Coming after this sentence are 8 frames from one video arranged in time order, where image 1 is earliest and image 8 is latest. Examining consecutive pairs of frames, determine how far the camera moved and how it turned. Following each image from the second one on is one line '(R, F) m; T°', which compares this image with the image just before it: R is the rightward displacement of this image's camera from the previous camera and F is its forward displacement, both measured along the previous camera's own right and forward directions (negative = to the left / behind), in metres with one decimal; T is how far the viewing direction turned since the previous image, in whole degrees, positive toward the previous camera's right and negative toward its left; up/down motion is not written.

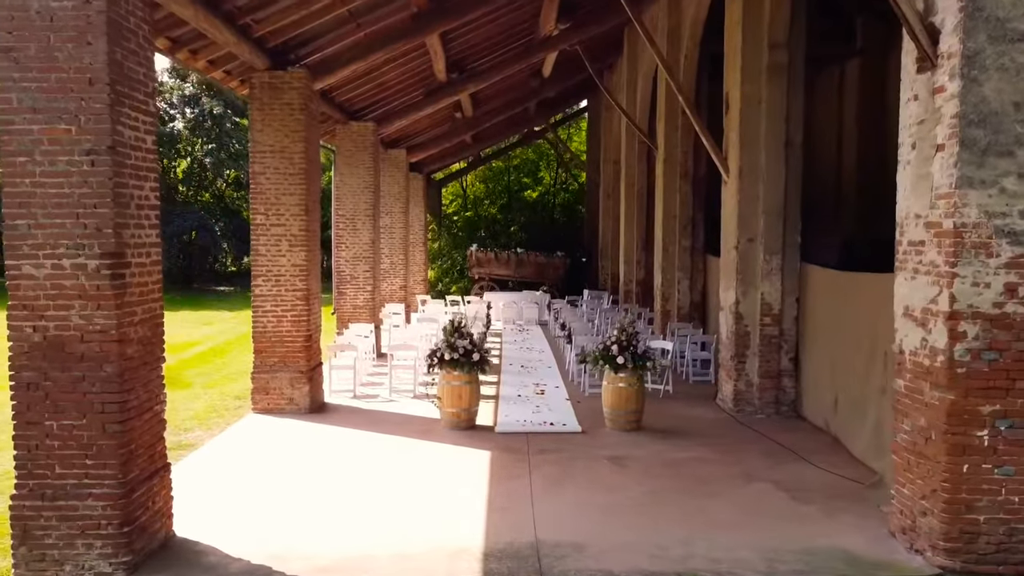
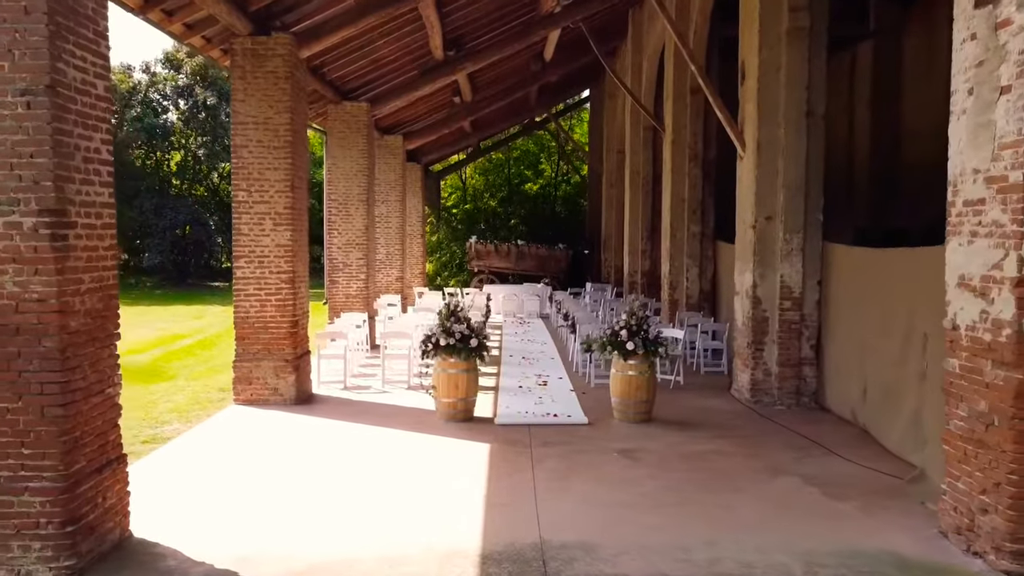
(0.0, +0.6) m; 0°
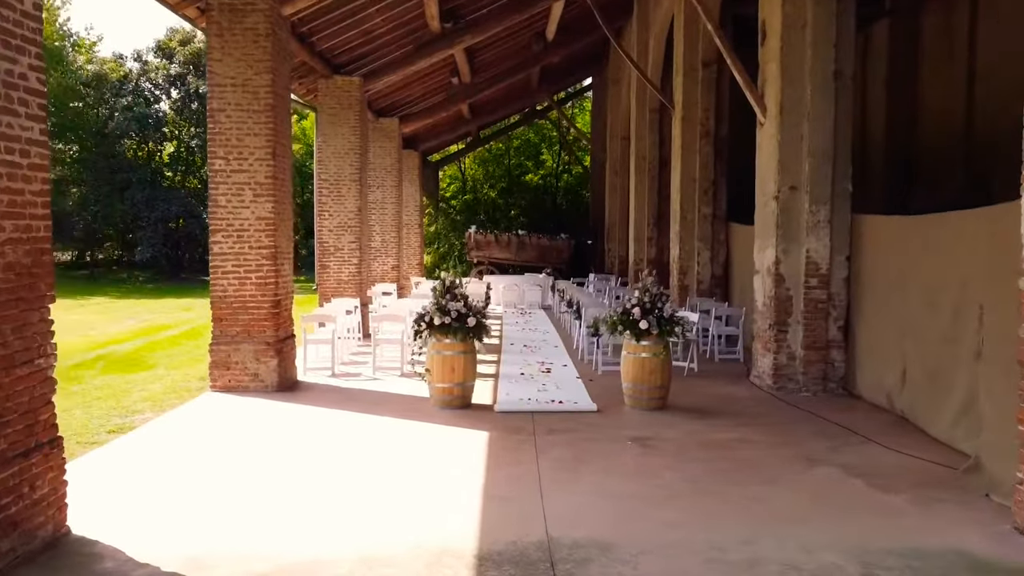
(0.0, +0.7) m; 0°
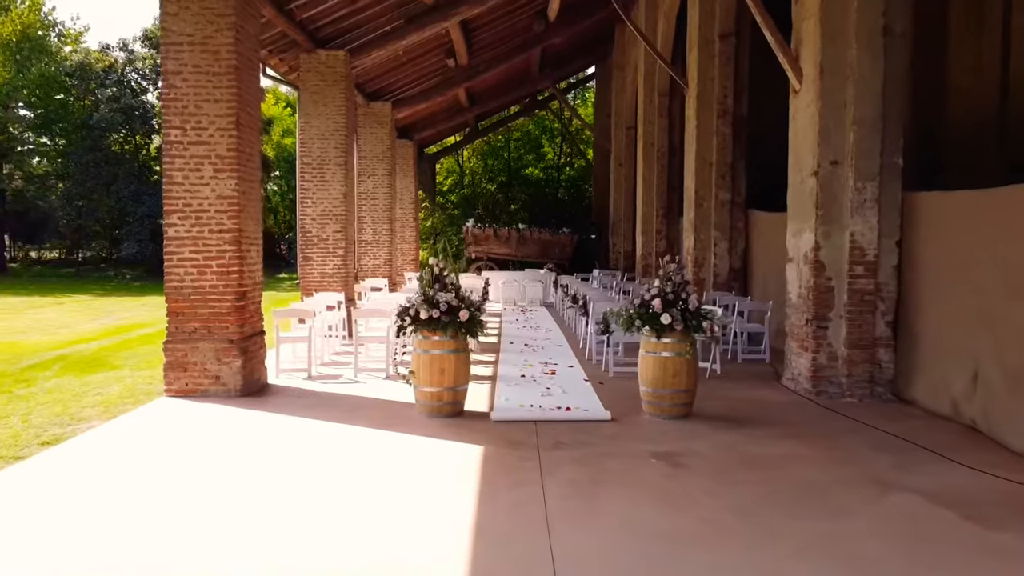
(0.0, +1.0) m; 0°
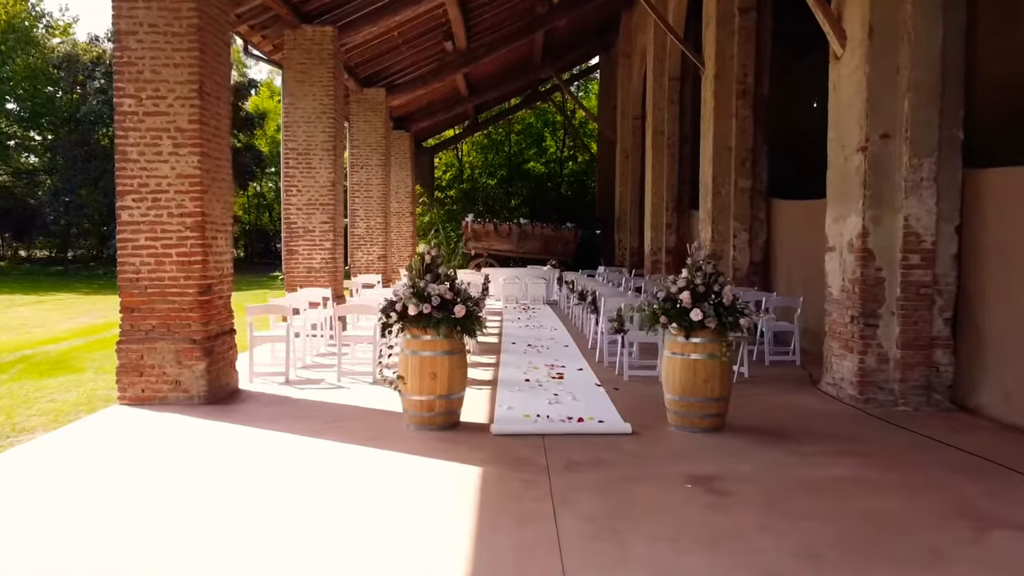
(0.0, +0.9) m; 0°
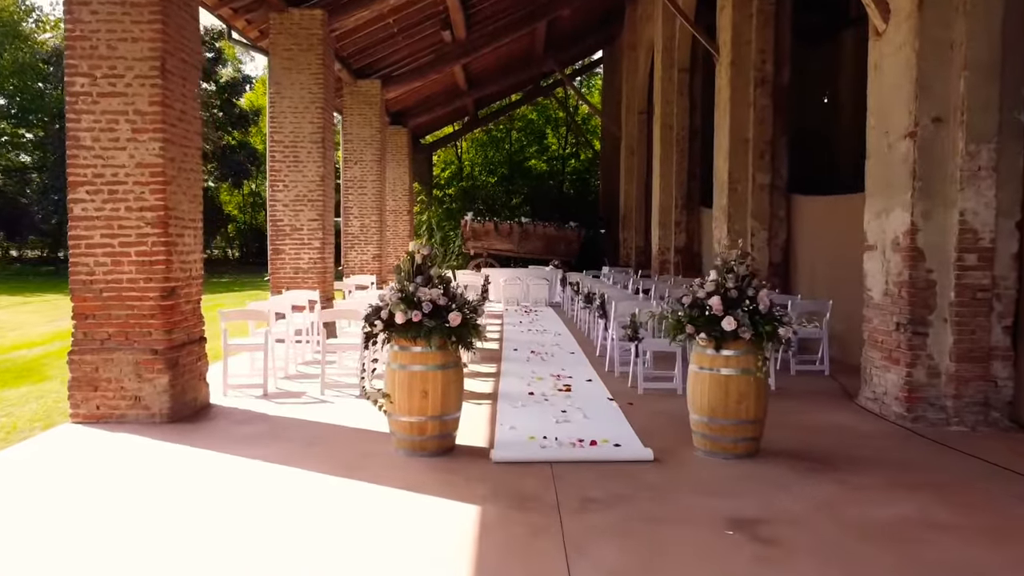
(0.0, +0.7) m; 0°
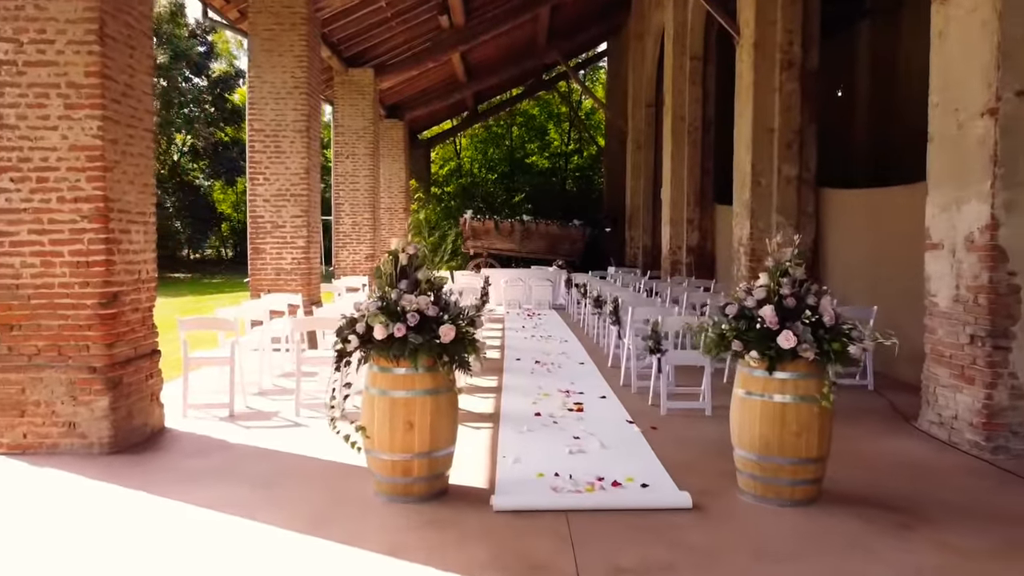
(0.0, +0.9) m; 0°
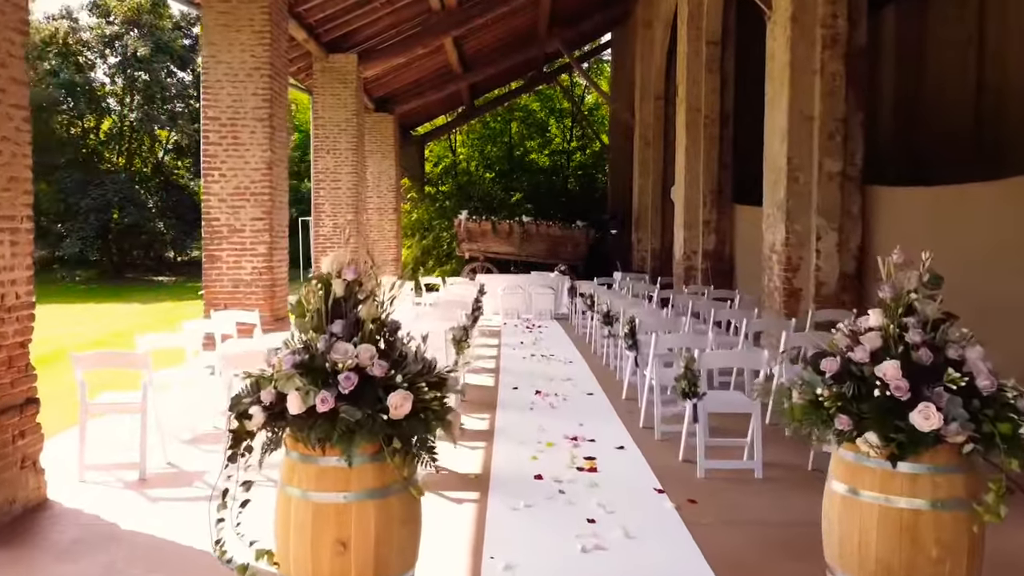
(0.0, +1.3) m; 0°
